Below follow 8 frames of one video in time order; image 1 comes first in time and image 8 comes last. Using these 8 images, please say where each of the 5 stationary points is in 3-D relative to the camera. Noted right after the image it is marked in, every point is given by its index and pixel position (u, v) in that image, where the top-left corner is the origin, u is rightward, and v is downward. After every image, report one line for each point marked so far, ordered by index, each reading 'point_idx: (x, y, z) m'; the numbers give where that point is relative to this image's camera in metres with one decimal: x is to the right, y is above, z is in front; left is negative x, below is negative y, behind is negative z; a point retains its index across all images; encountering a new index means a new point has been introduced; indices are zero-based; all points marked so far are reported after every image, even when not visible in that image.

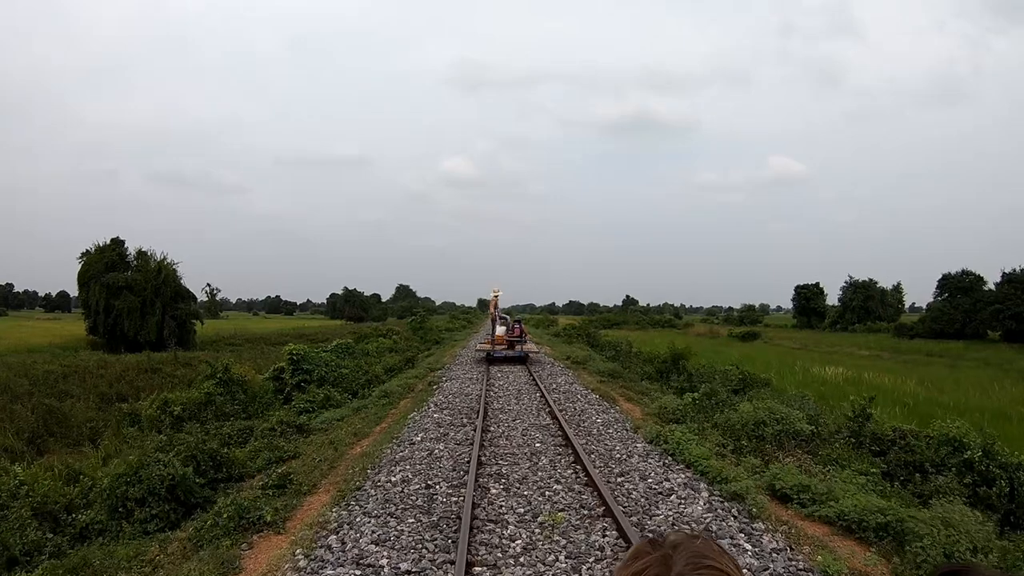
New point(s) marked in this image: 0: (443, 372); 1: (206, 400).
0: (-1.9, -2.3, +17.2) m
1: (-9.9, -3.7, +20.1) m
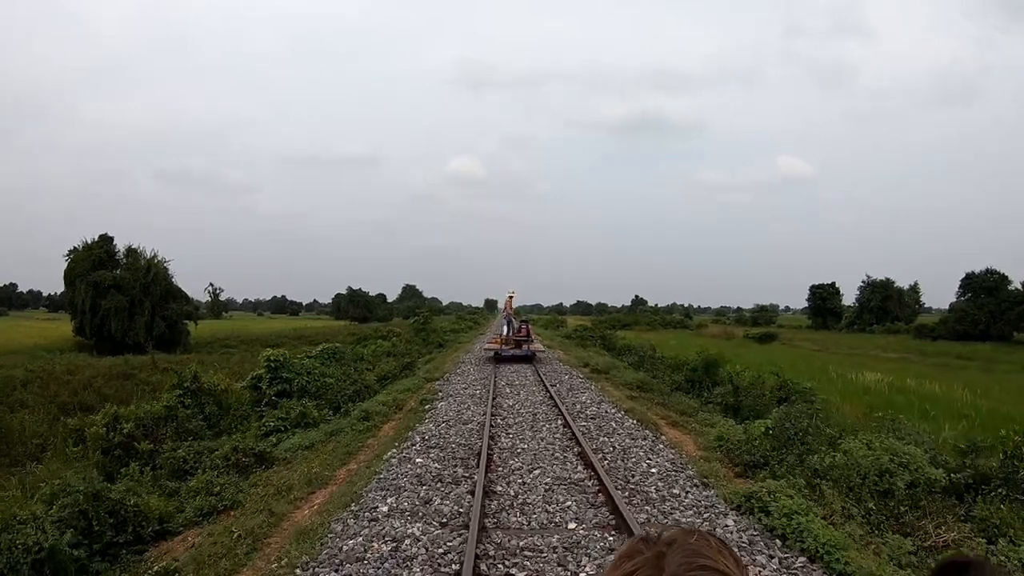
0: (-1.6, -2.2, +14.4) m
1: (-9.6, -3.6, +17.4) m
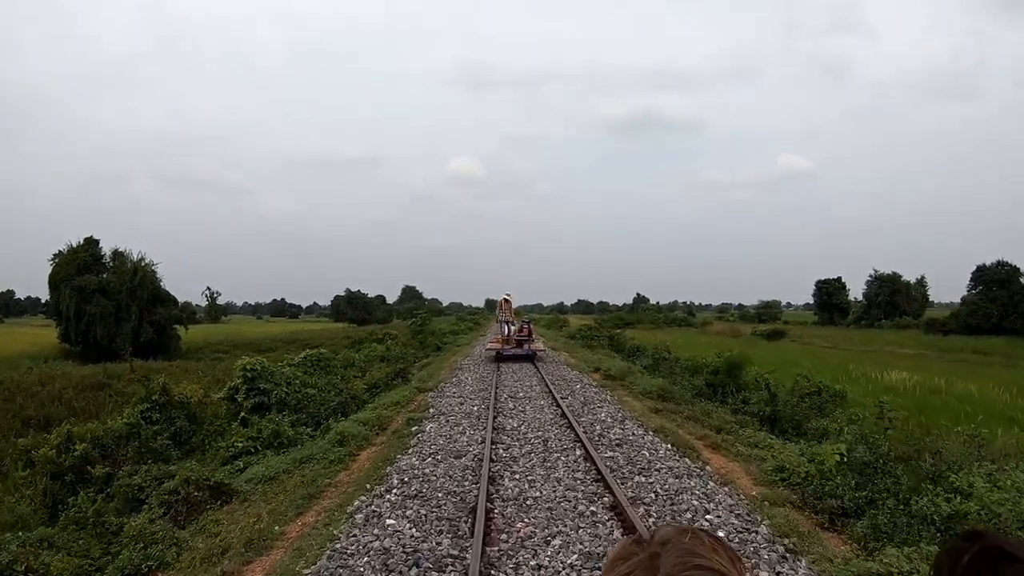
0: (-1.6, -2.2, +12.6) m
1: (-9.5, -3.6, +15.6) m
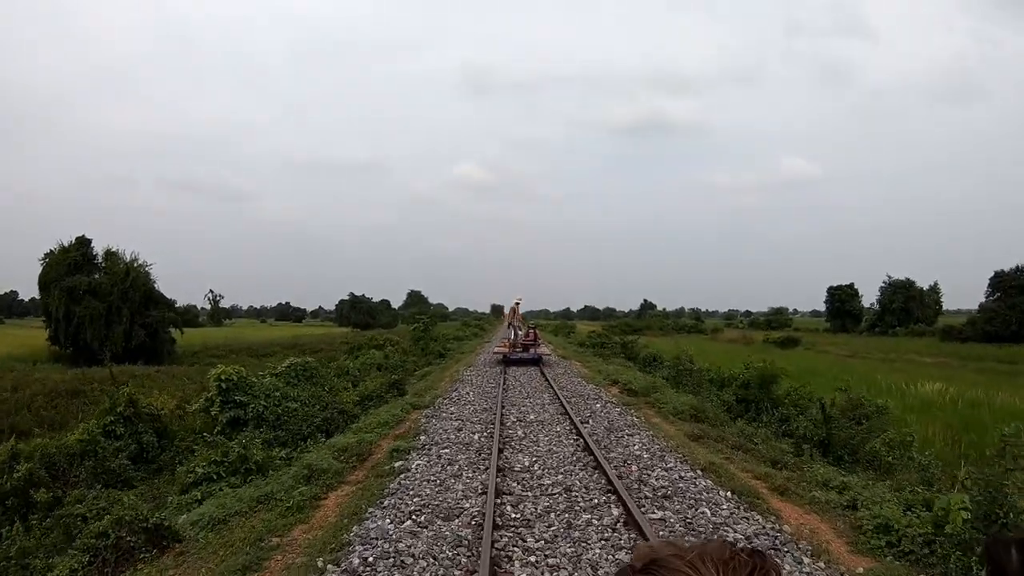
0: (-1.4, -2.2, +10.7) m
1: (-9.3, -3.6, +13.8) m
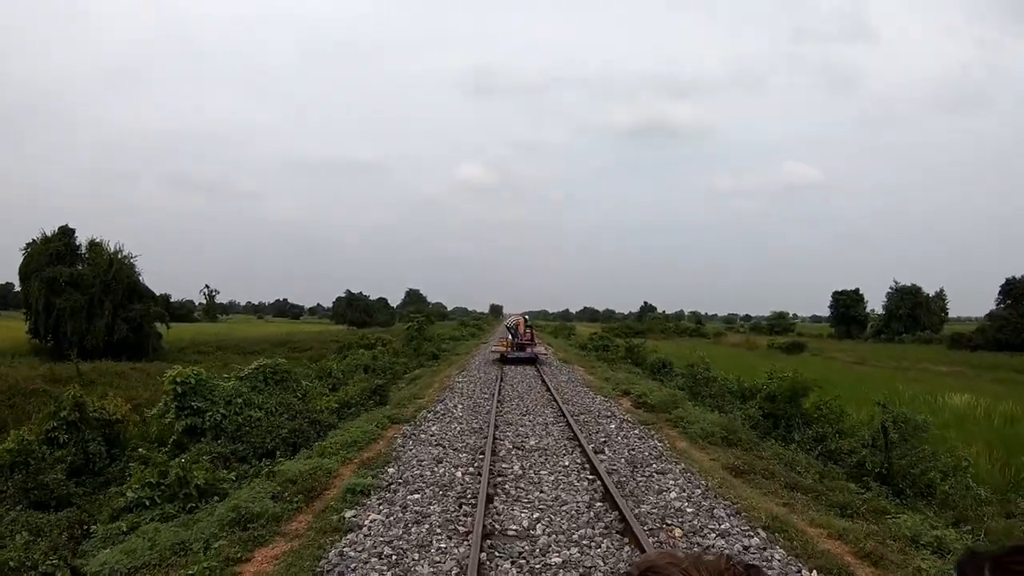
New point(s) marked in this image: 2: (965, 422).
0: (-1.5, -2.1, +8.9) m
1: (-9.4, -3.4, +11.9) m
2: (+13.4, -4.0, +18.5) m
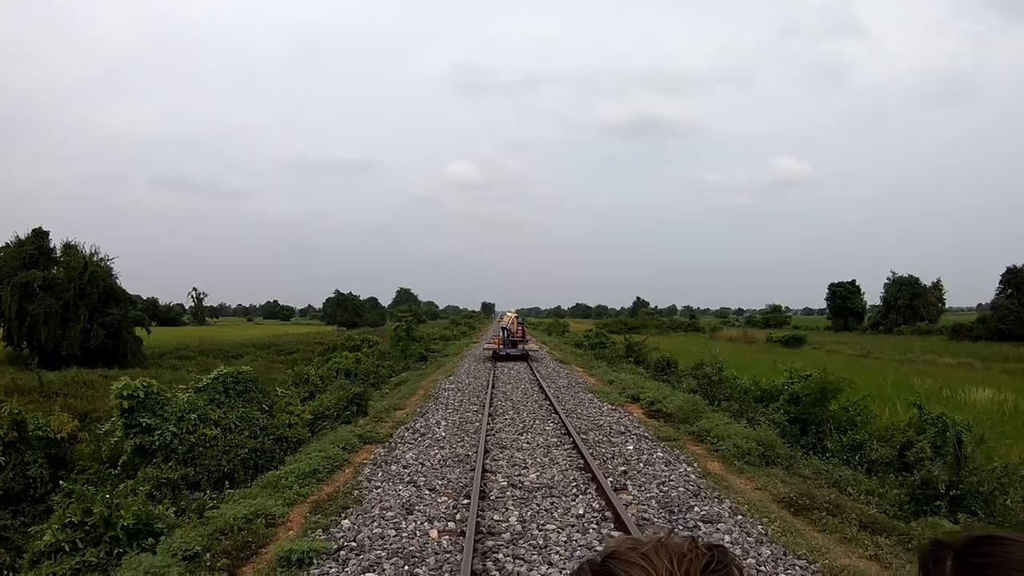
0: (-1.5, -2.0, +7.3) m
1: (-9.5, -3.4, +10.2) m
2: (+13.3, -3.7, +17.1) m
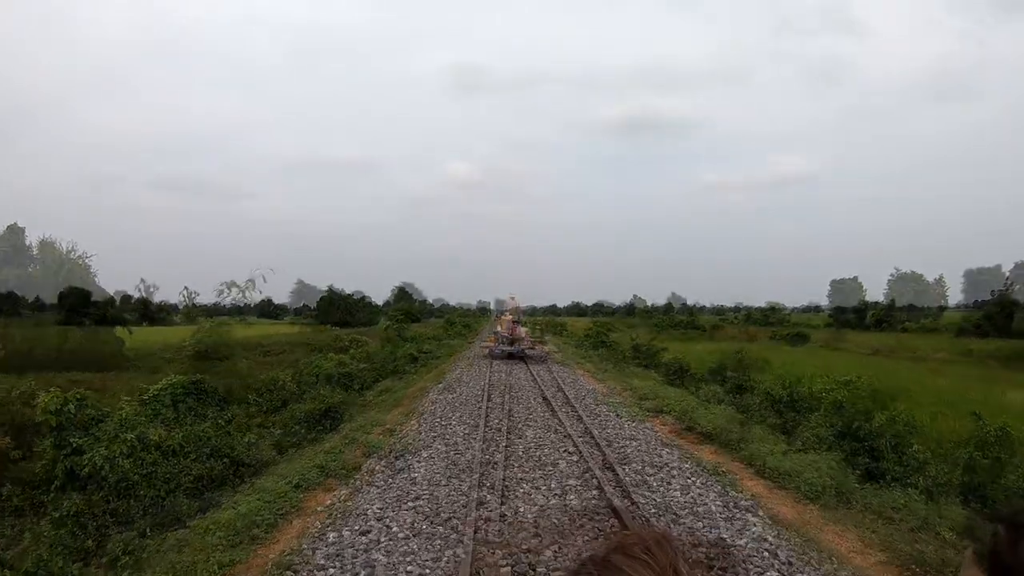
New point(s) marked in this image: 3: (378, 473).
0: (-1.5, -1.9, +5.5) m
1: (-9.5, -3.3, +8.4) m
2: (+13.2, -3.5, +15.4) m
3: (-1.5, -2.0, +7.4) m
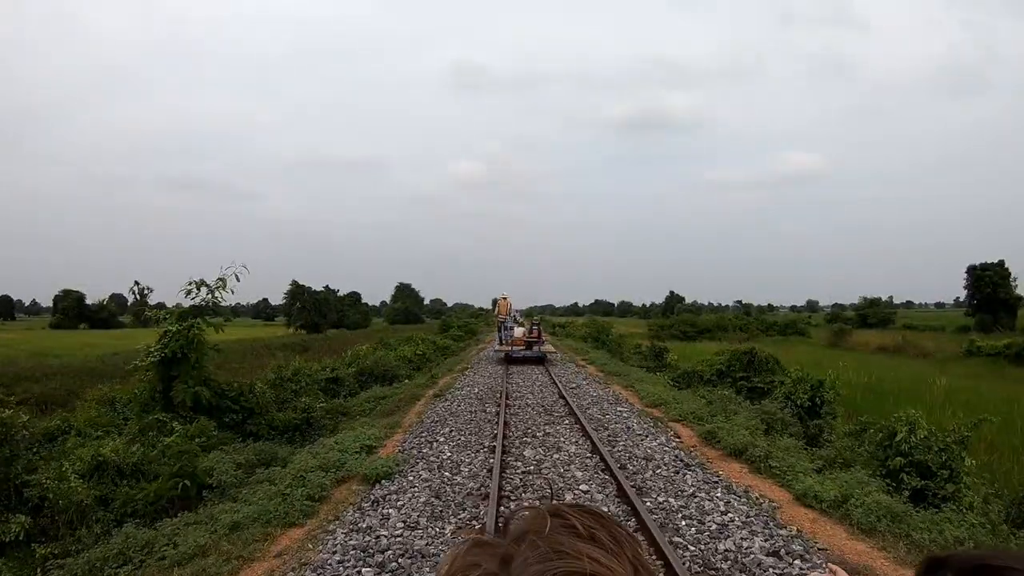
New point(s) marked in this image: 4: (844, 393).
0: (-1.5, -1.9, +4.5) m
1: (-9.5, -3.3, +7.4) m
2: (+13.3, -3.5, +14.3) m
3: (-1.5, -2.0, +6.4) m
4: (+7.6, -2.3, +15.3) m
